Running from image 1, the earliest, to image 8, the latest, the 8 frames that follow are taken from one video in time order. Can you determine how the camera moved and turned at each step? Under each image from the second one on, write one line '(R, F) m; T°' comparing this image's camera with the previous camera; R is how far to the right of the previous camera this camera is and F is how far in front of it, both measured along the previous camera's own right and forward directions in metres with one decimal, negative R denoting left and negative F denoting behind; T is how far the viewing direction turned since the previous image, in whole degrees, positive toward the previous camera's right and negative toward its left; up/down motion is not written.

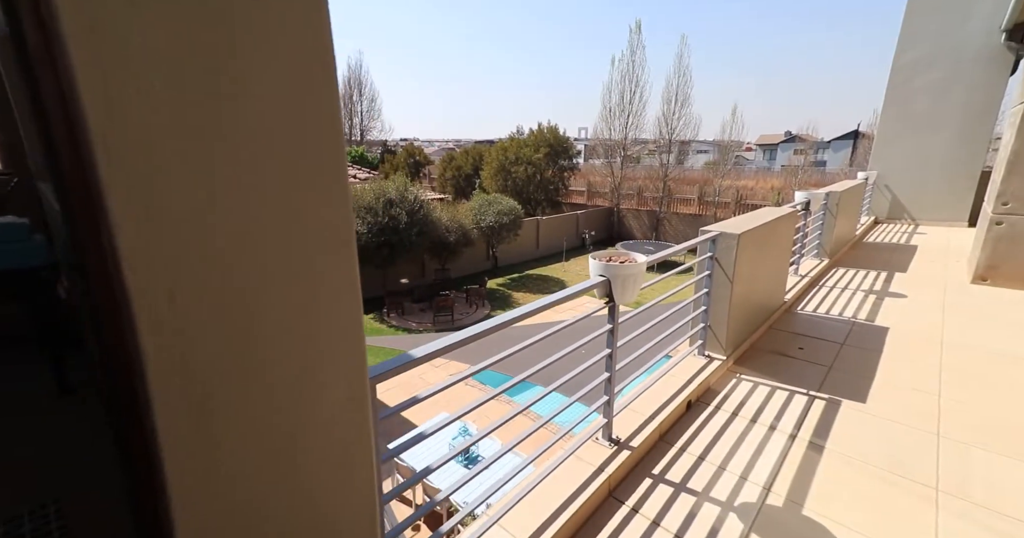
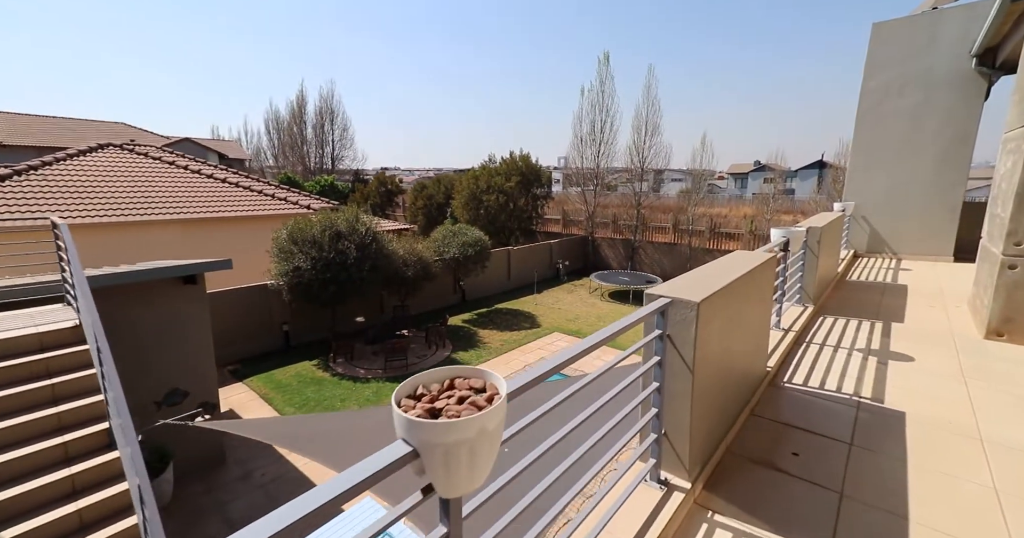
(+0.4, +0.7) m; +2°
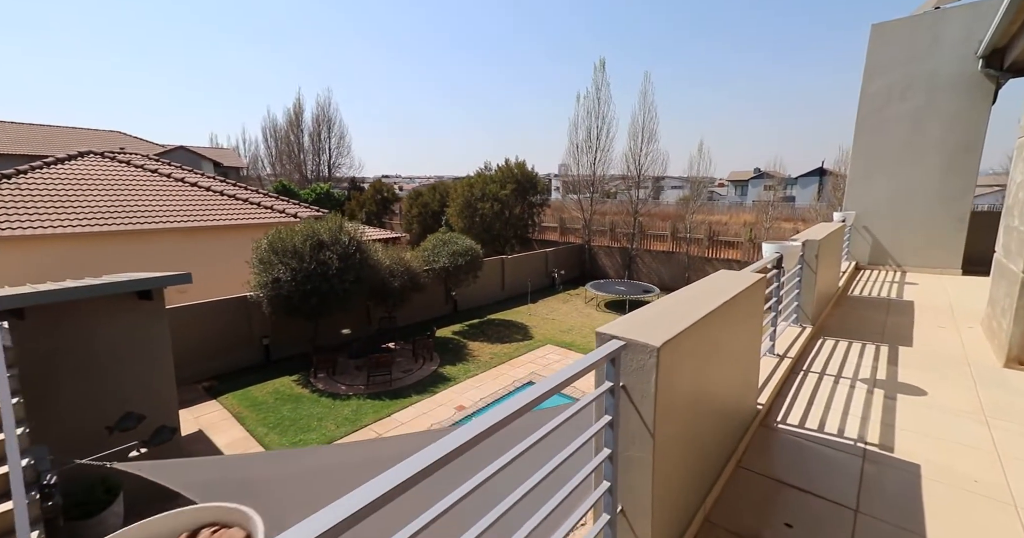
(+0.2, +0.3) m; 0°
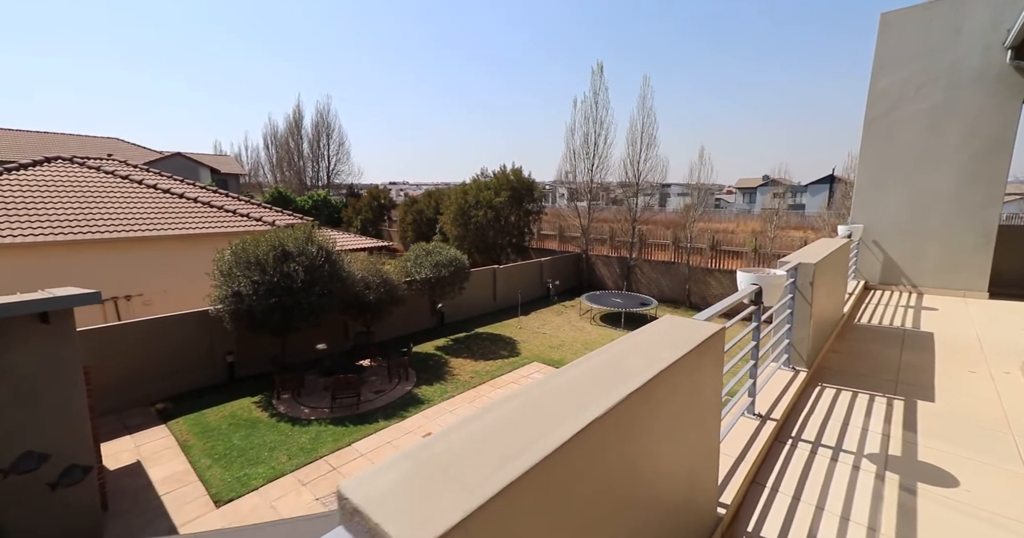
(+0.5, +0.6) m; -1°
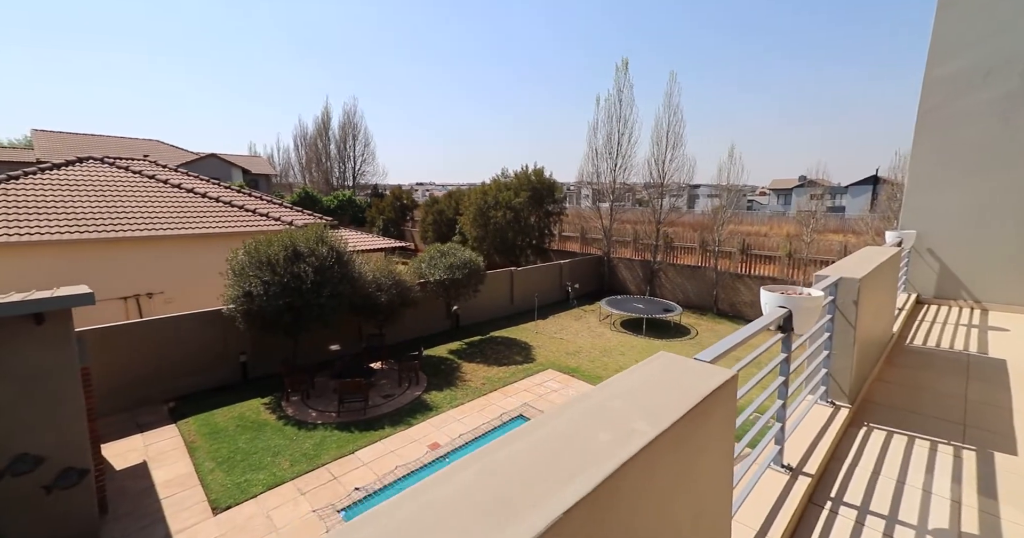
(+0.2, +0.3) m; -3°
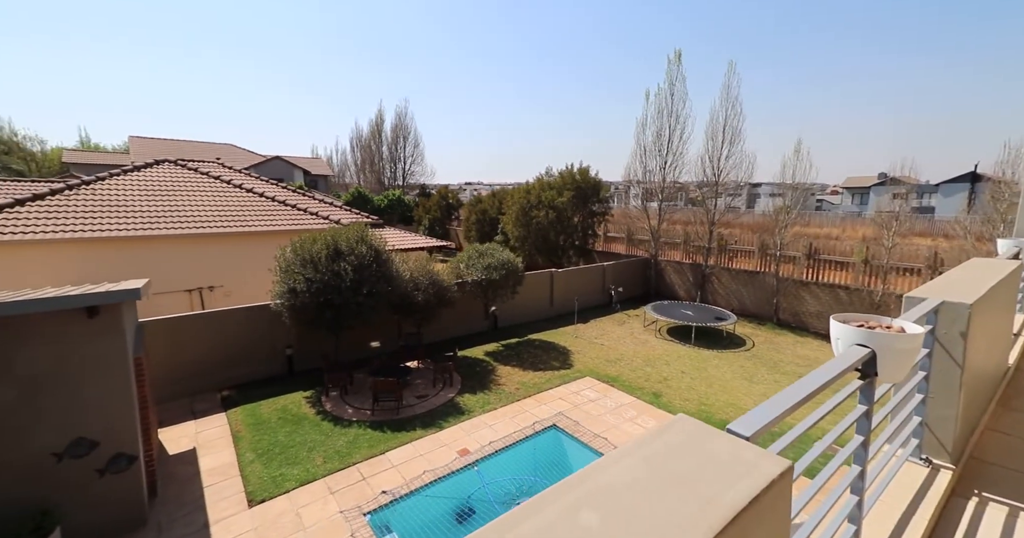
(+0.2, +0.3) m; -6°
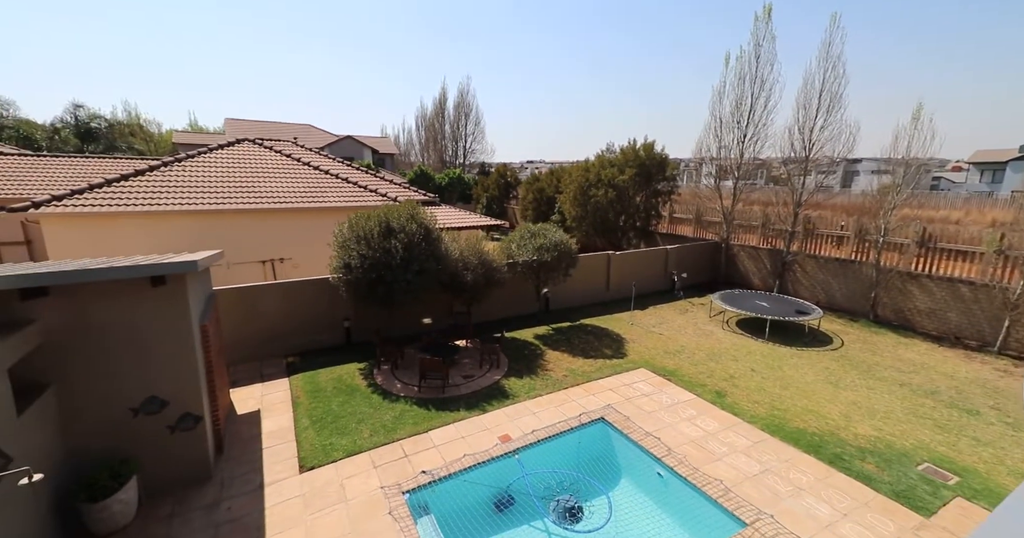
(+0.1, +0.4) m; -8°
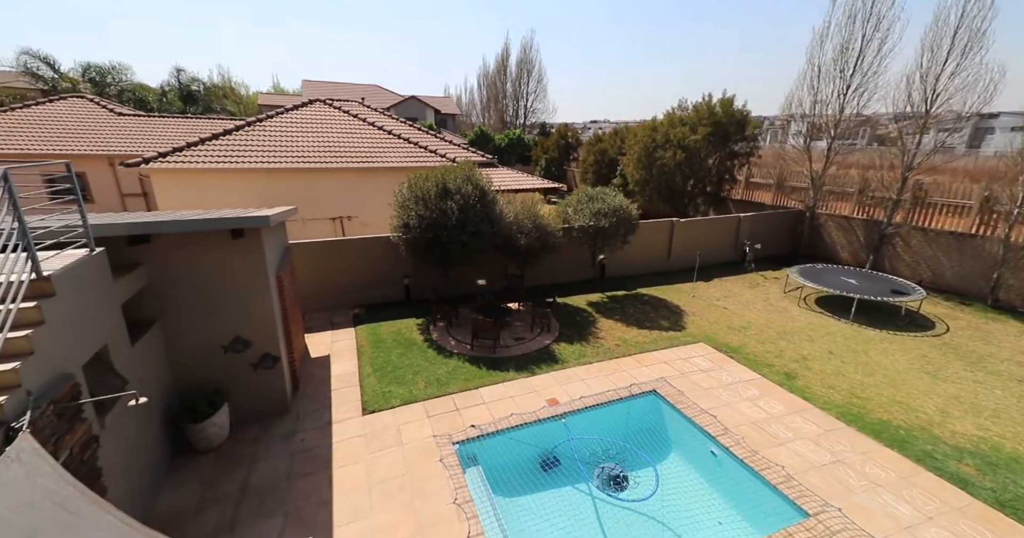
(0.0, +0.2) m; -7°
